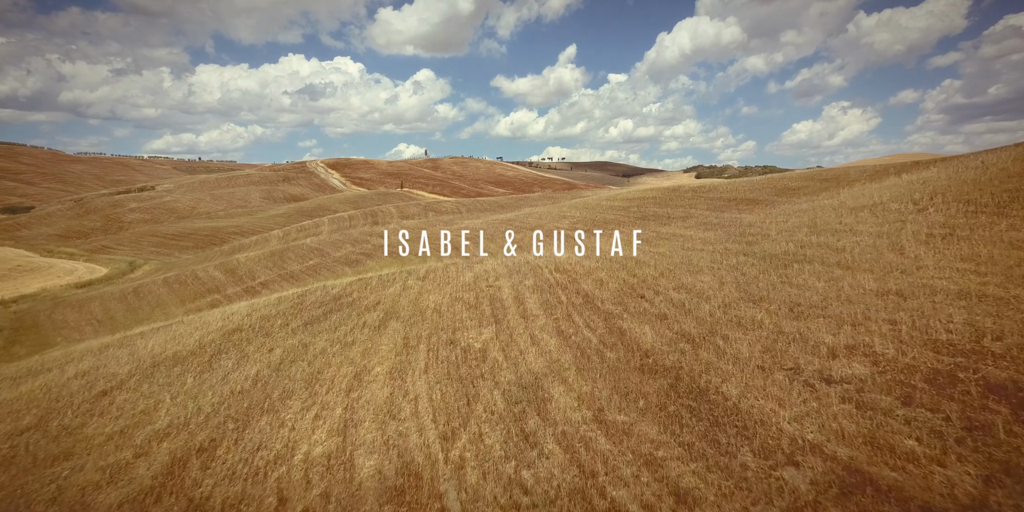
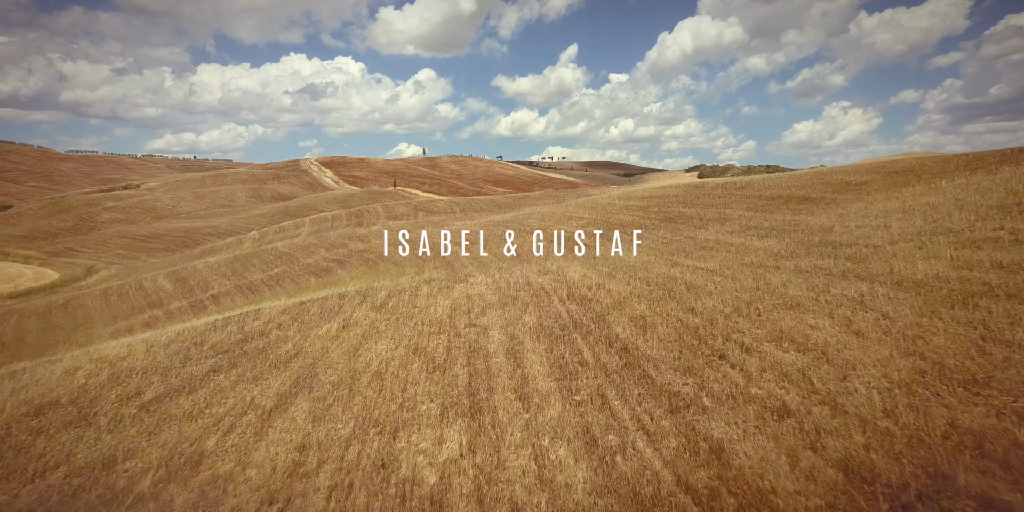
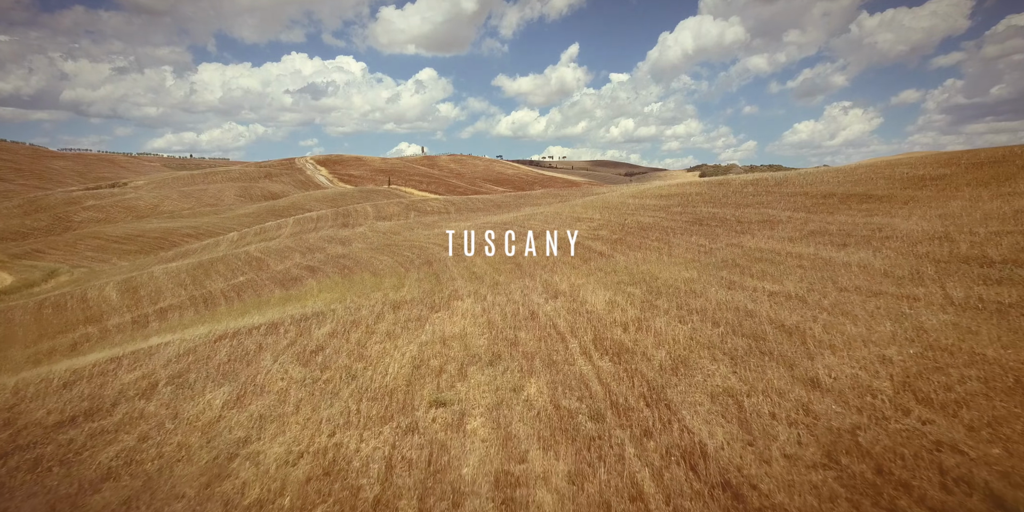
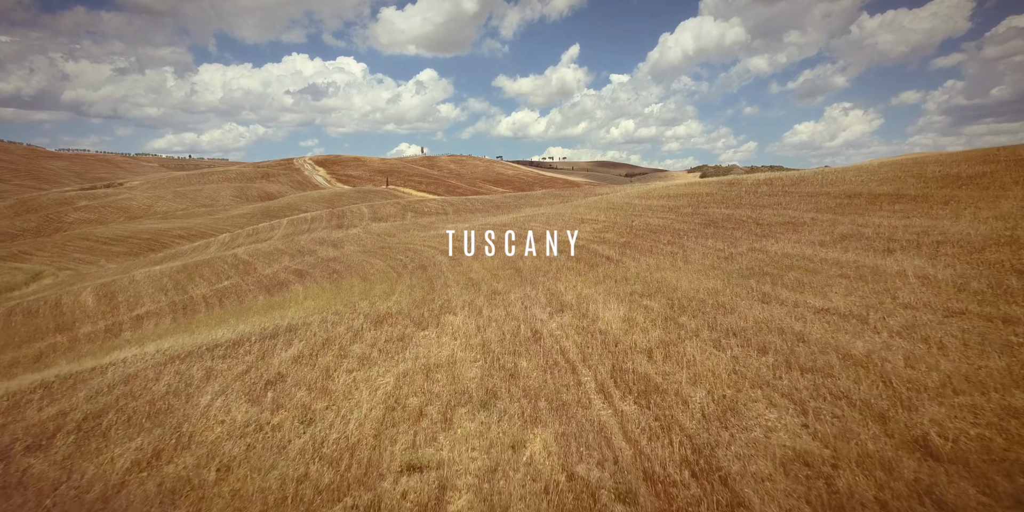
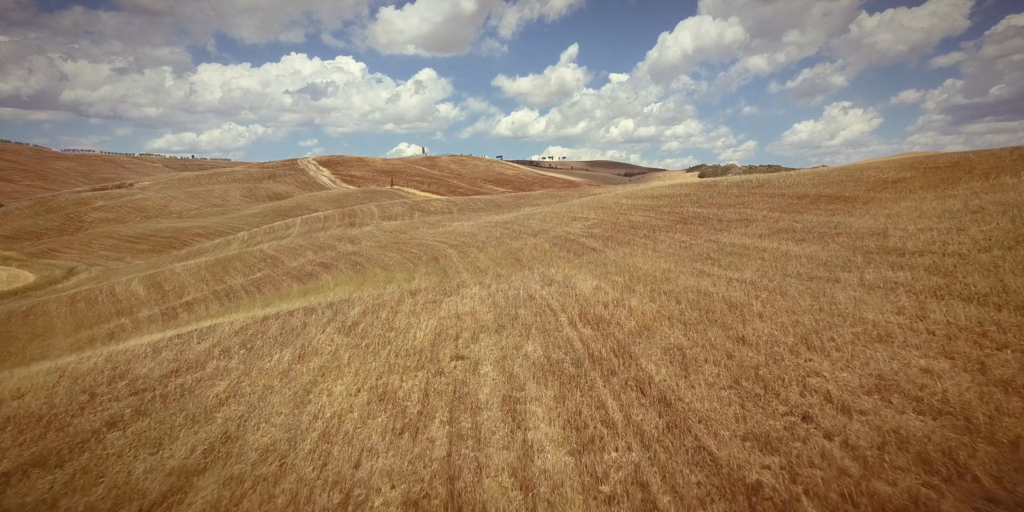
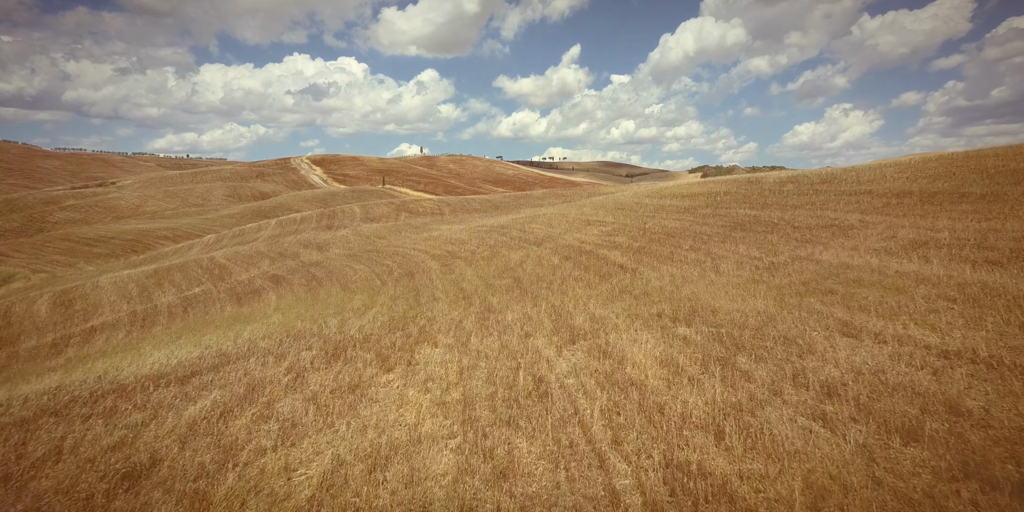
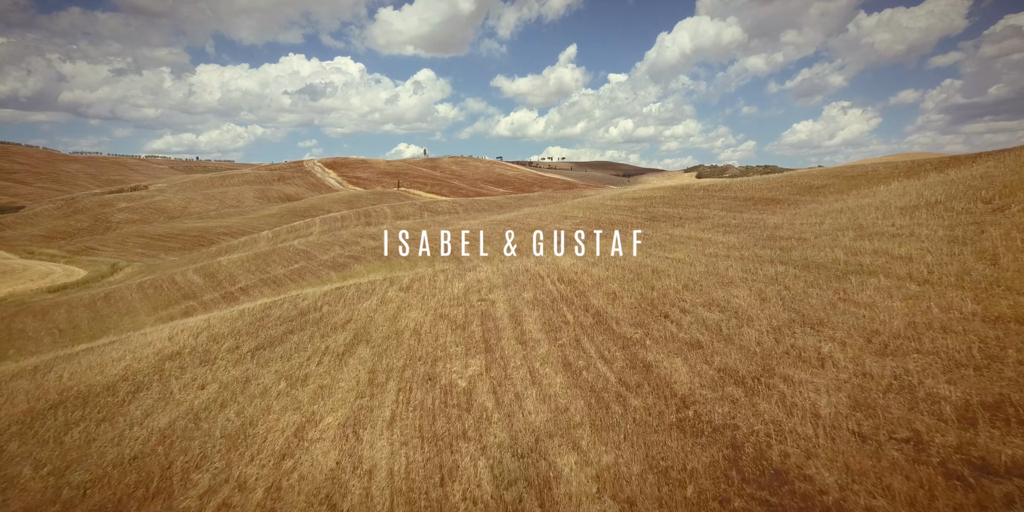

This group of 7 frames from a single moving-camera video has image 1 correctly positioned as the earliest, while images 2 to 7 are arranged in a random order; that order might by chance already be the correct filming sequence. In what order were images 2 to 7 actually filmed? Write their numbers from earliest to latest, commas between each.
7, 2, 5, 3, 4, 6
